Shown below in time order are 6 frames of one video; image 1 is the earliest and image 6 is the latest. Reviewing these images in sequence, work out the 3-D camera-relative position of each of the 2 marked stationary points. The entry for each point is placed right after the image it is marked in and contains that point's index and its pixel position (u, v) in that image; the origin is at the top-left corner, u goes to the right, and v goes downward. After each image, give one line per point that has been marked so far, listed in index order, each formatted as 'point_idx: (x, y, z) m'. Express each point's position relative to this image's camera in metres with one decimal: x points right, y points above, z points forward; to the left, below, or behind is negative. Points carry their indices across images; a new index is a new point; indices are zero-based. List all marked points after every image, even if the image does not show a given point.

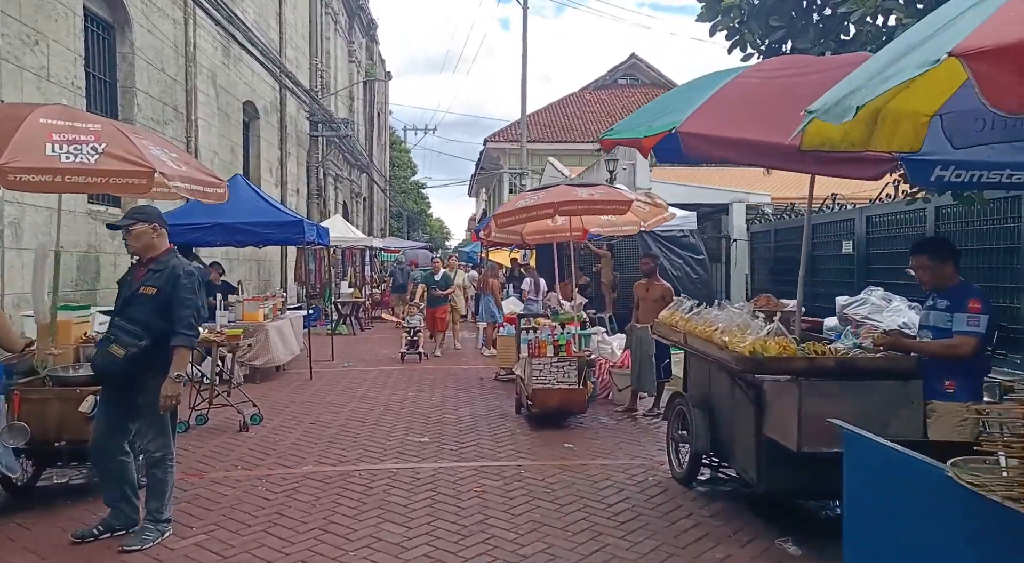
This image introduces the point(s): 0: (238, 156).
0: (-6.9, +3.2, +18.9) m
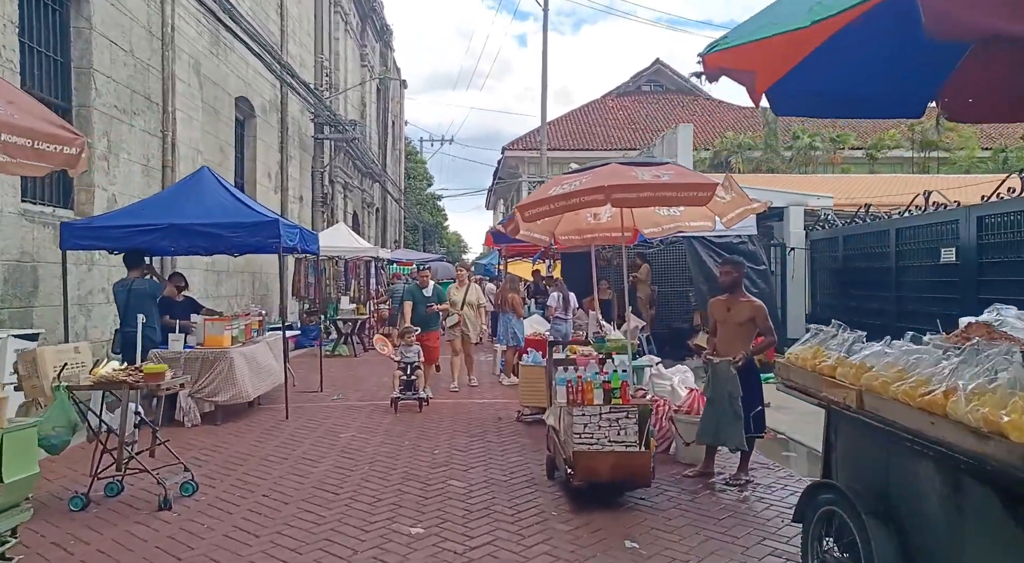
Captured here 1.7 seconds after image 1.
0: (-6.4, +2.8, +16.9) m
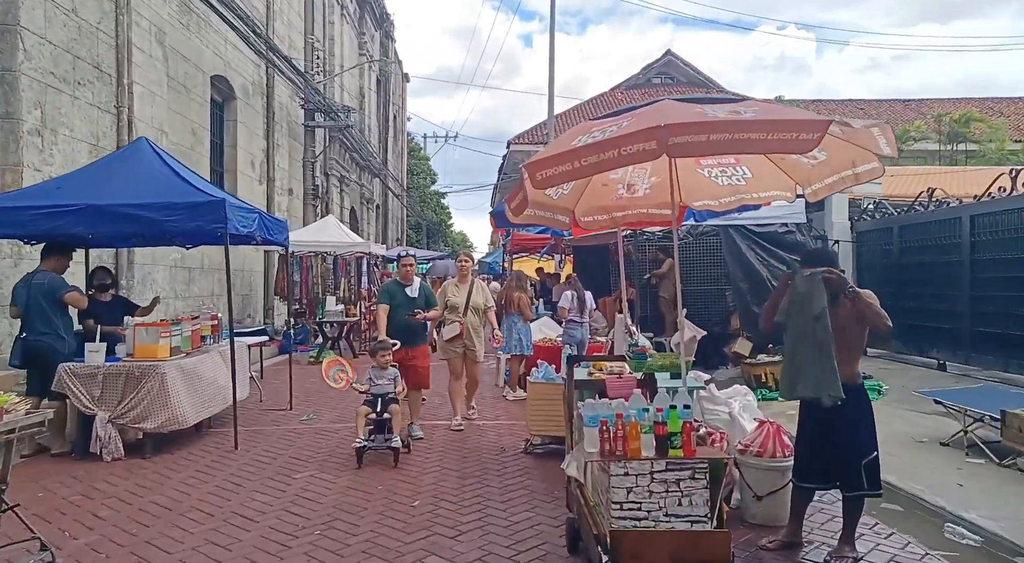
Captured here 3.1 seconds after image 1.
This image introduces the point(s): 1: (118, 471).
0: (-6.3, +2.9, +15.2) m
1: (-3.3, -1.6, +6.2) m
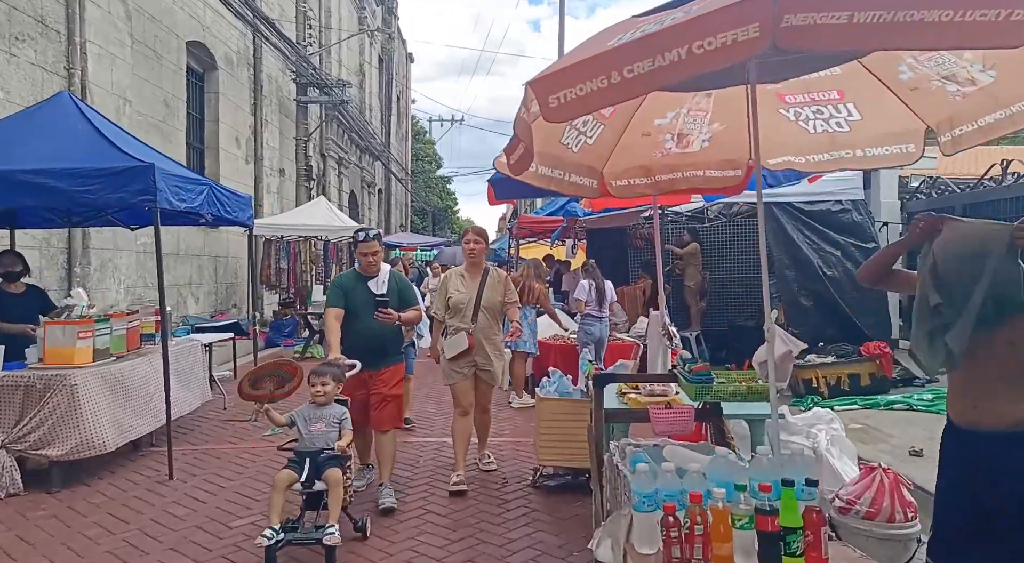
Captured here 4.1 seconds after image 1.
0: (-6.2, +3.1, +13.7) m
1: (-3.3, -1.5, +4.8) m
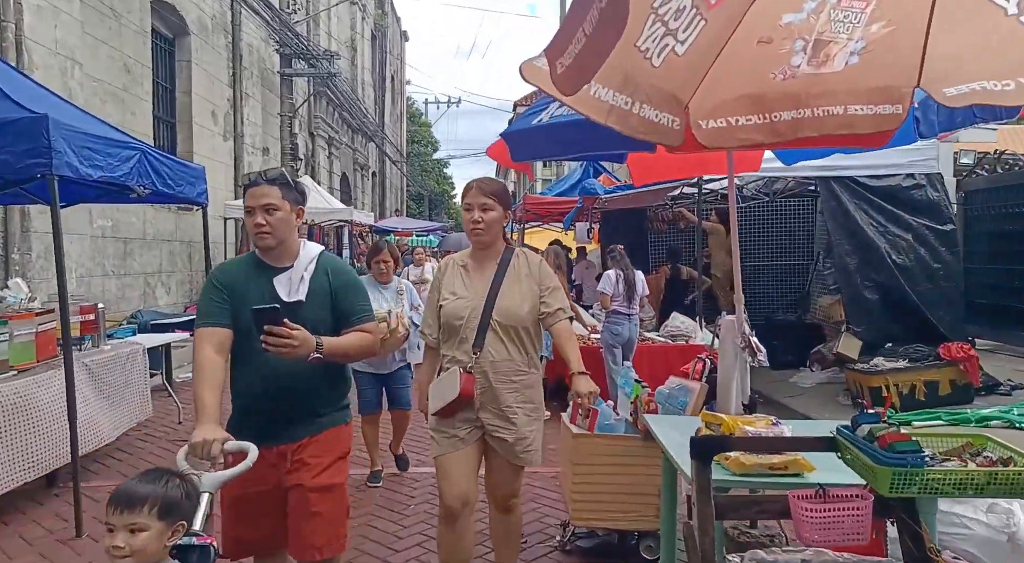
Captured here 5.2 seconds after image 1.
0: (-6.1, +3.3, +12.2) m
1: (-3.2, -1.5, +3.4) m
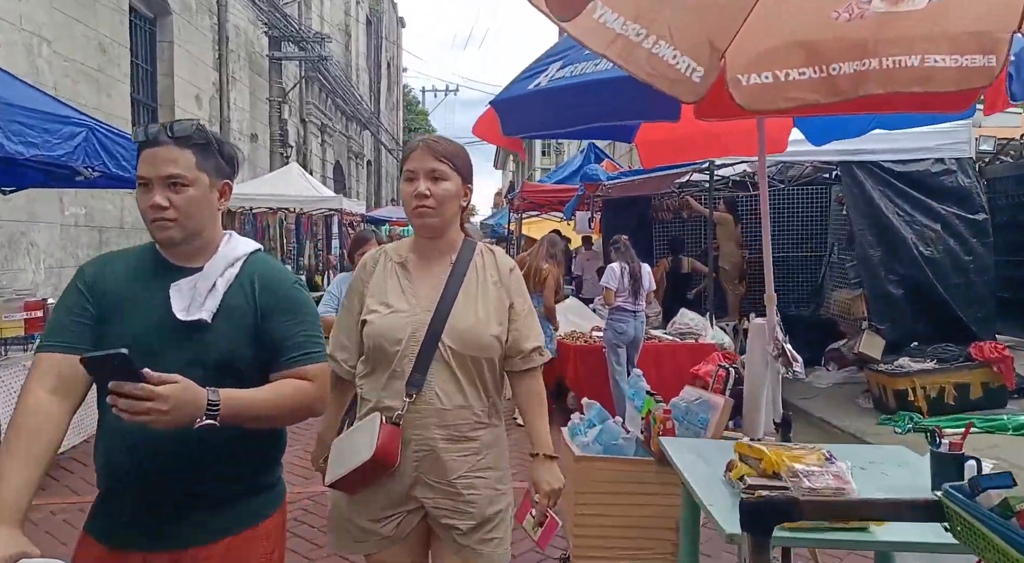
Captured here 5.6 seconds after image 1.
0: (-6.2, +3.4, +11.6) m
1: (-3.2, -1.5, +2.9) m
